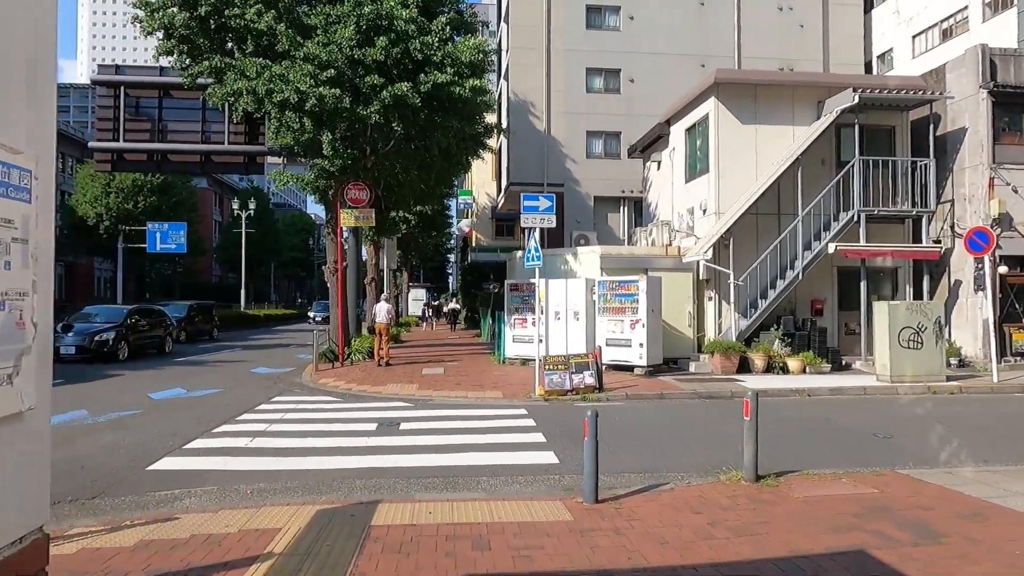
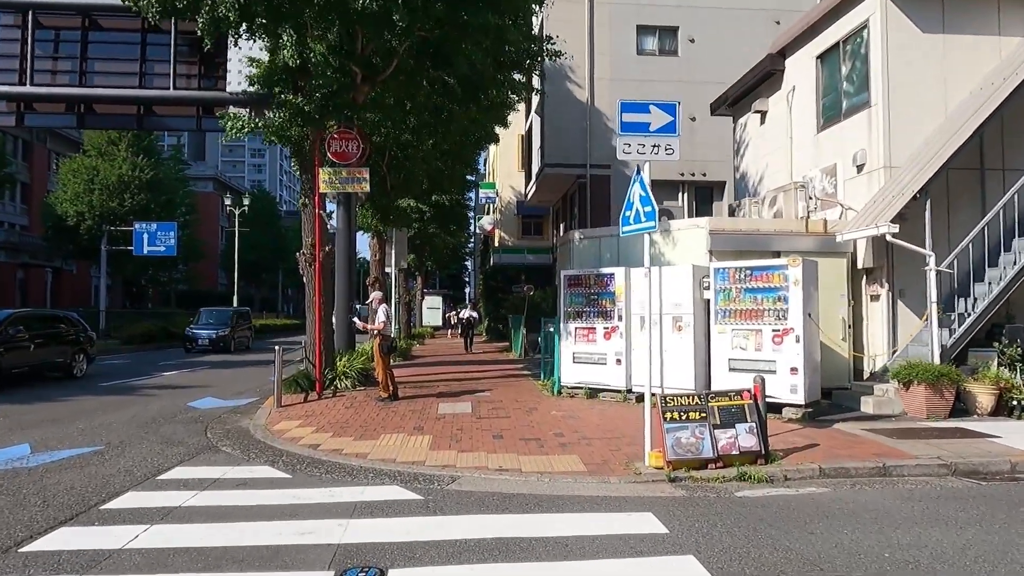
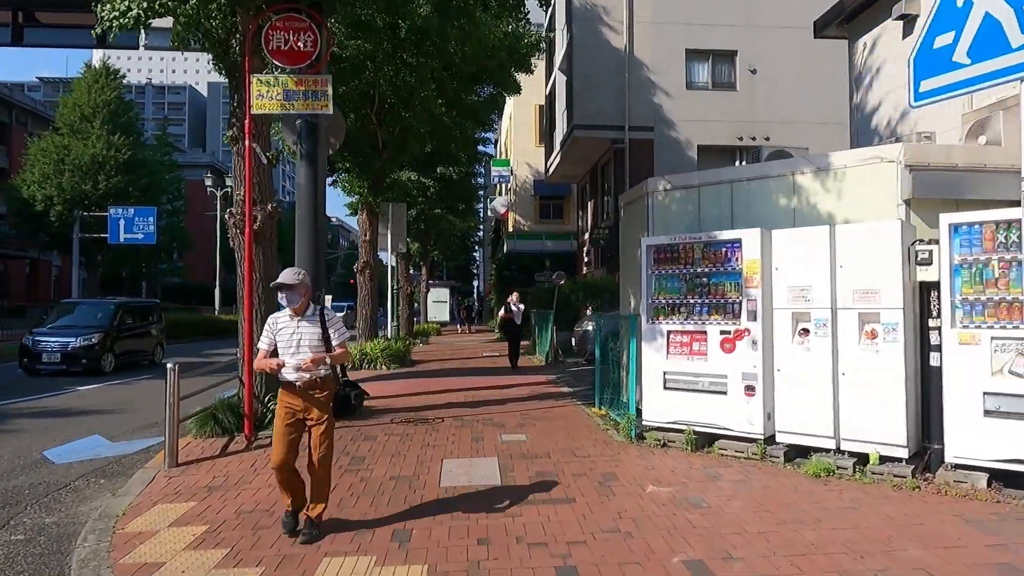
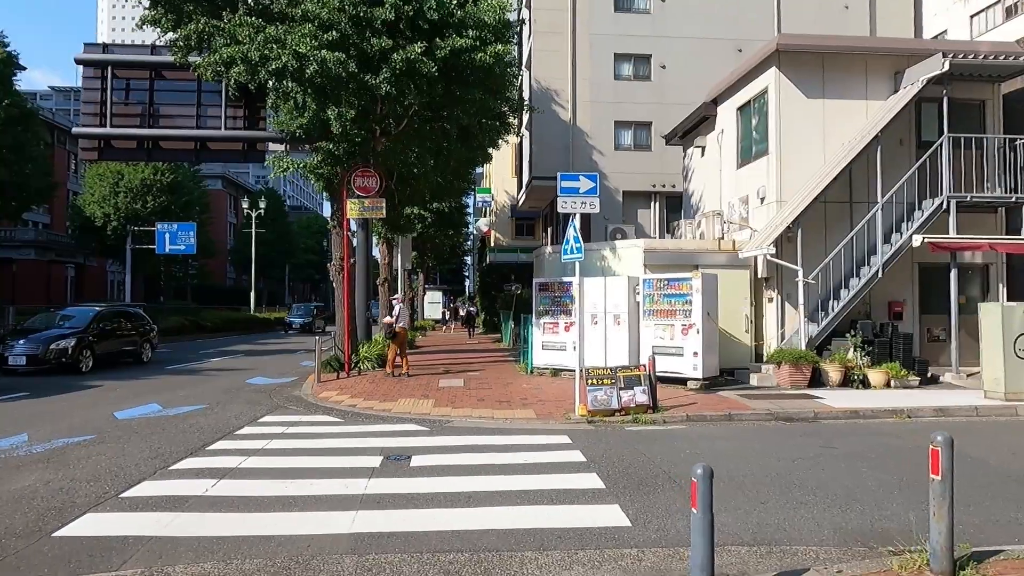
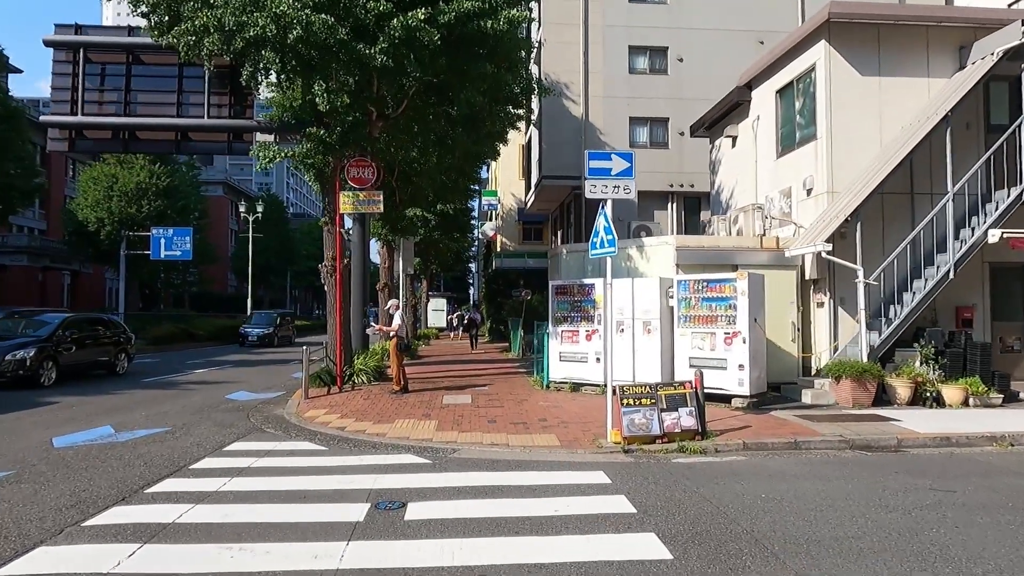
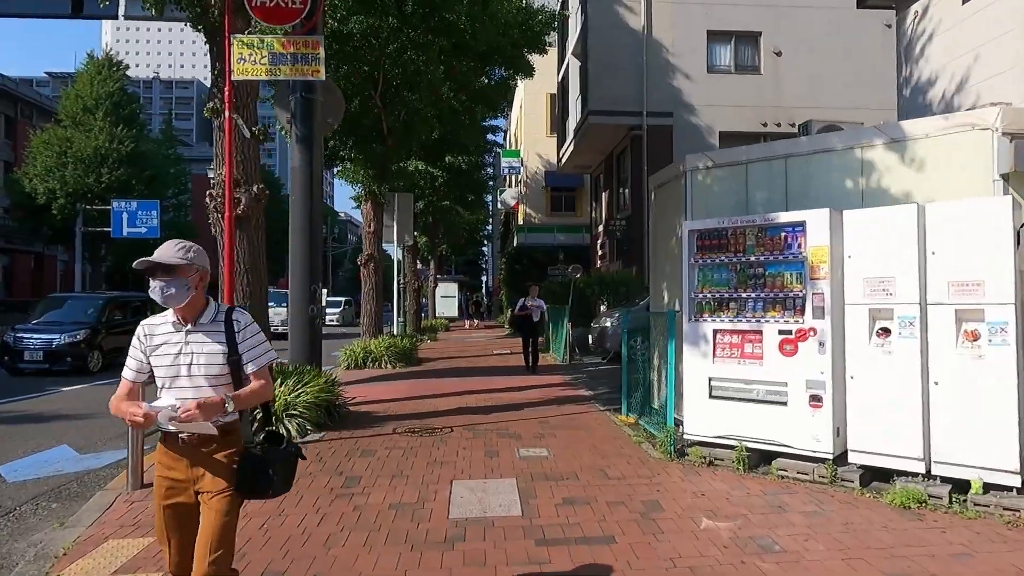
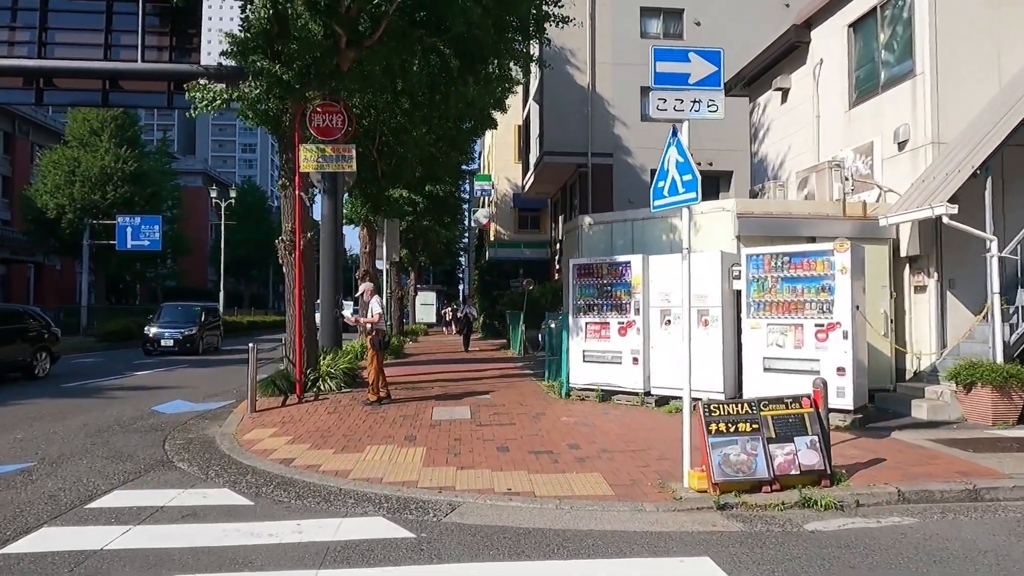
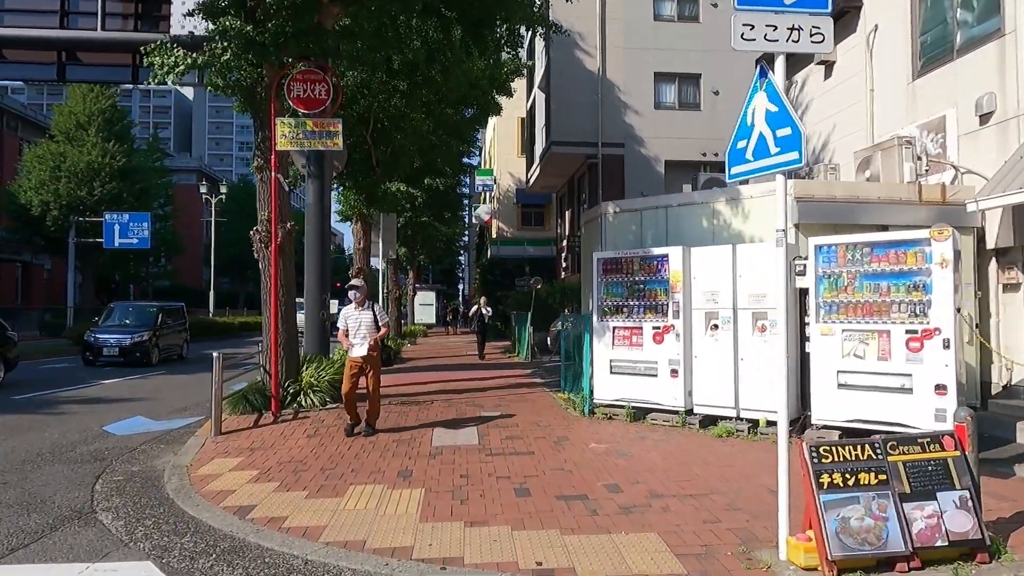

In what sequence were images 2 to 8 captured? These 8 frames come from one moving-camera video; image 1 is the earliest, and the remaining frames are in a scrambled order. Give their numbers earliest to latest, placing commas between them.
4, 5, 2, 7, 8, 3, 6
